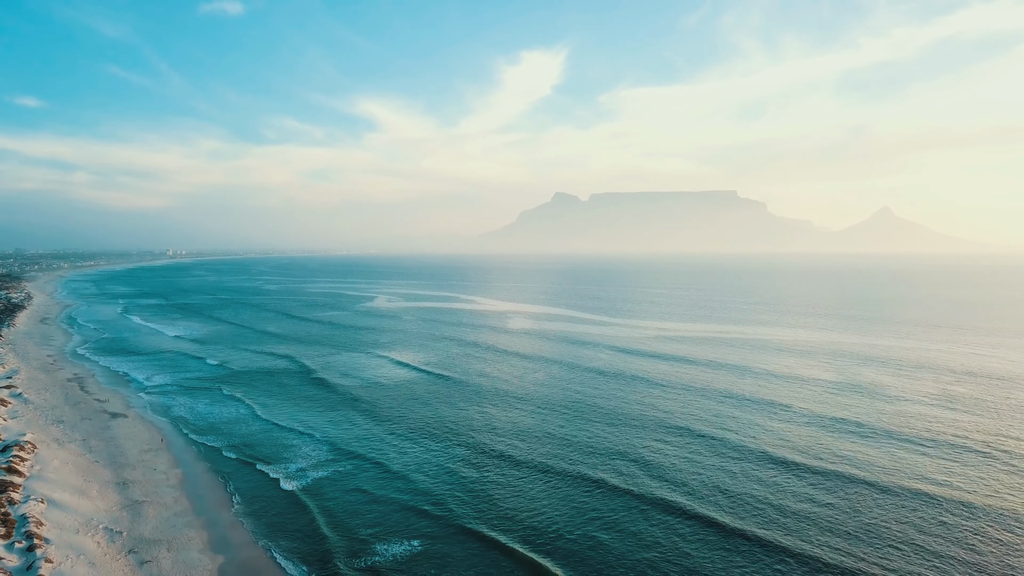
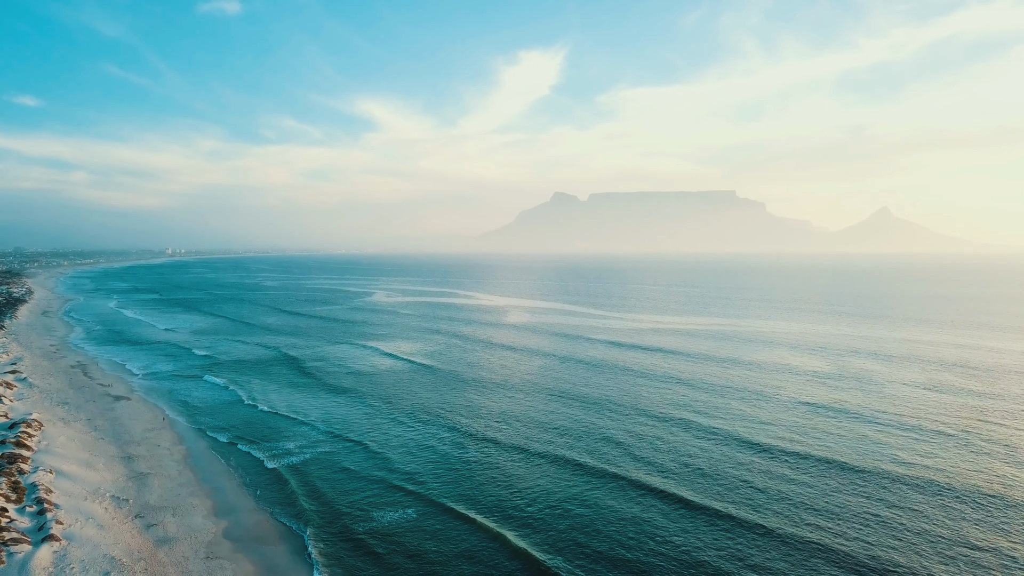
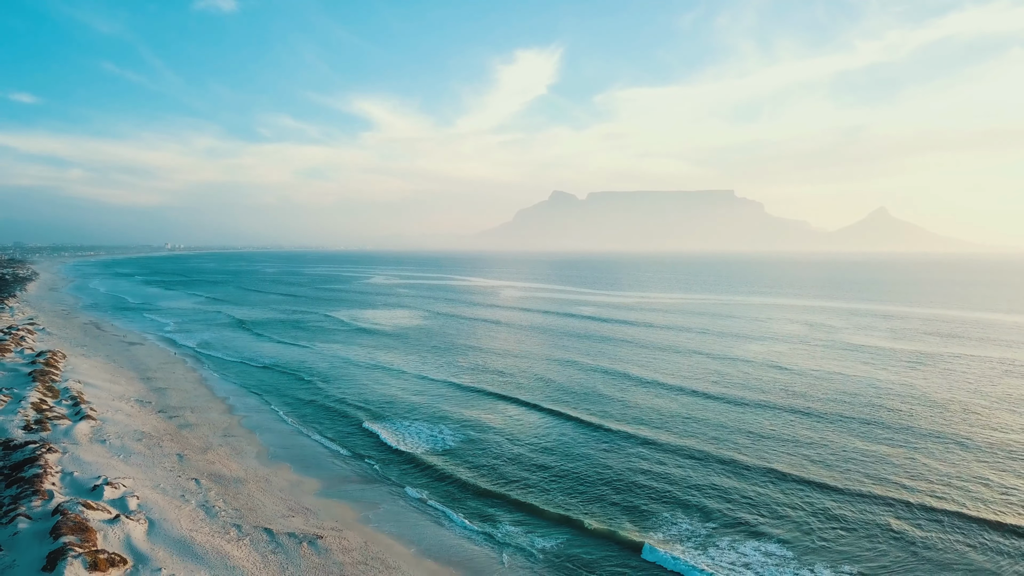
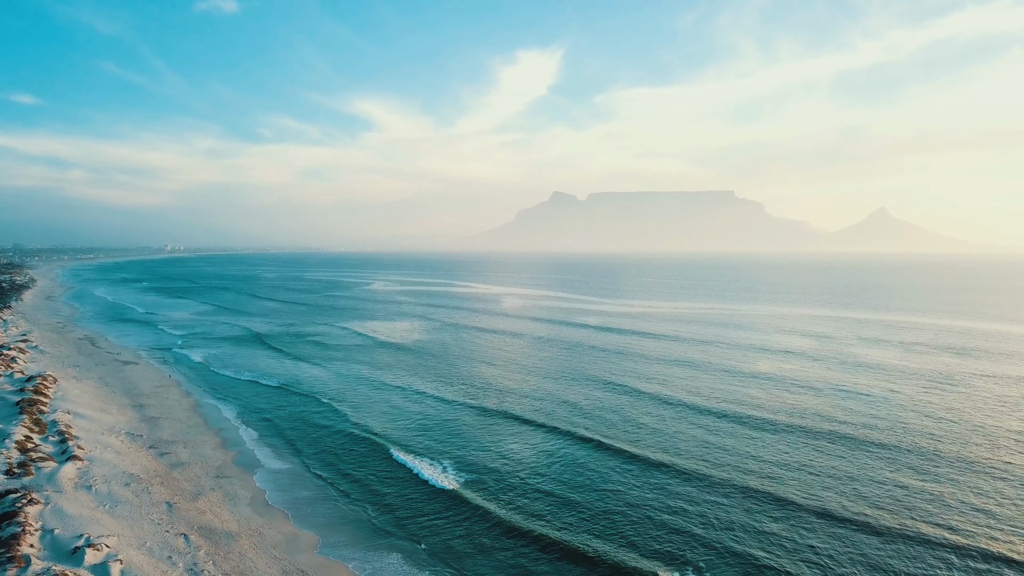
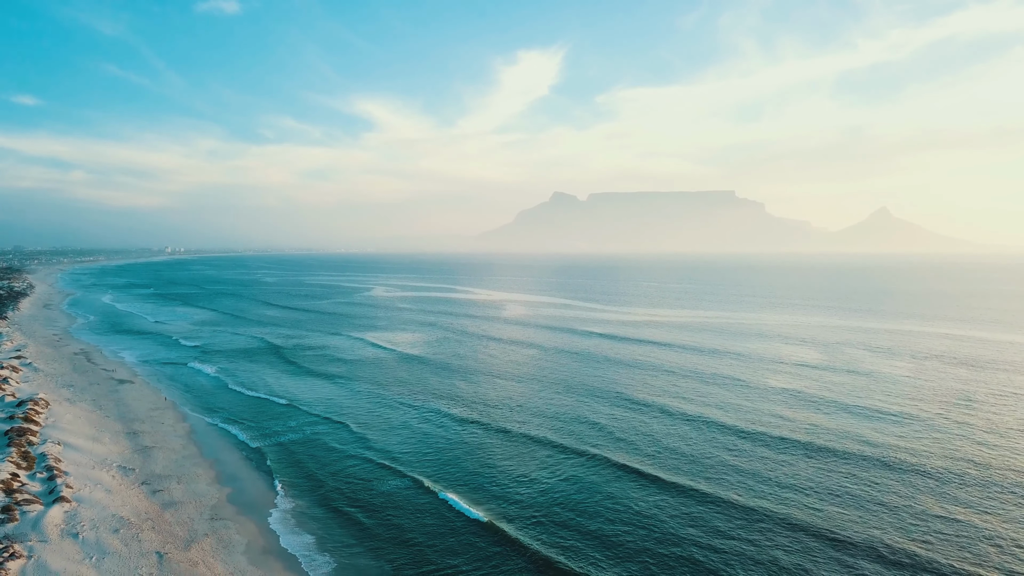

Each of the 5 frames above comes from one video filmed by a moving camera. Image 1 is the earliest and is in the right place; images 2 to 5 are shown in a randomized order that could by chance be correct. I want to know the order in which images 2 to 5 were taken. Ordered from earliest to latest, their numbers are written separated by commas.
2, 5, 4, 3
